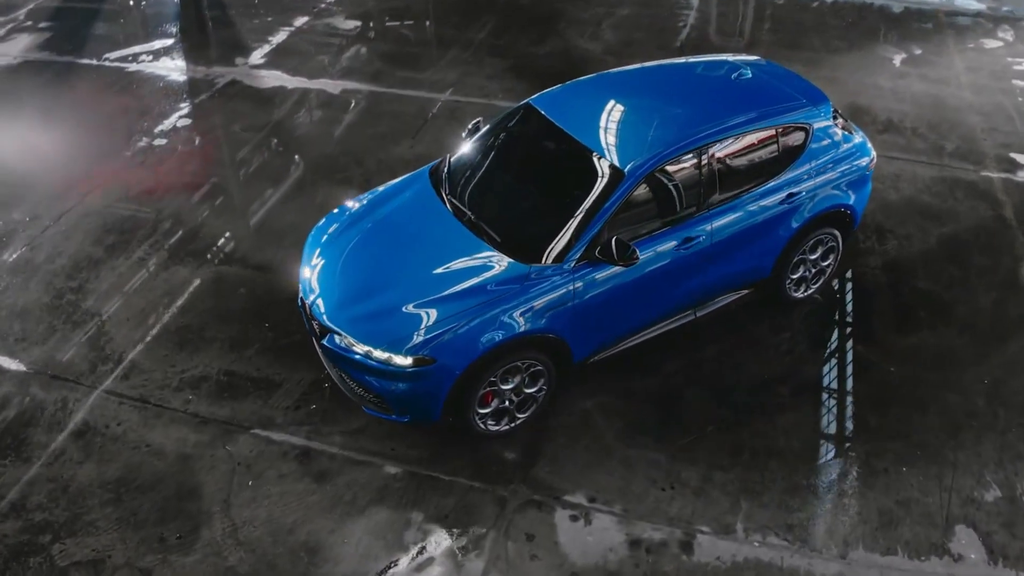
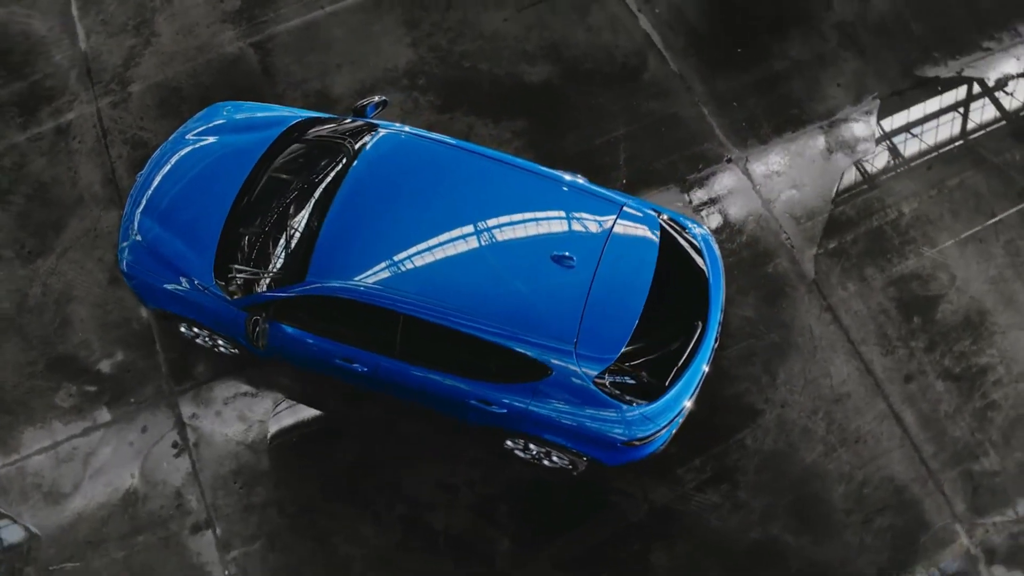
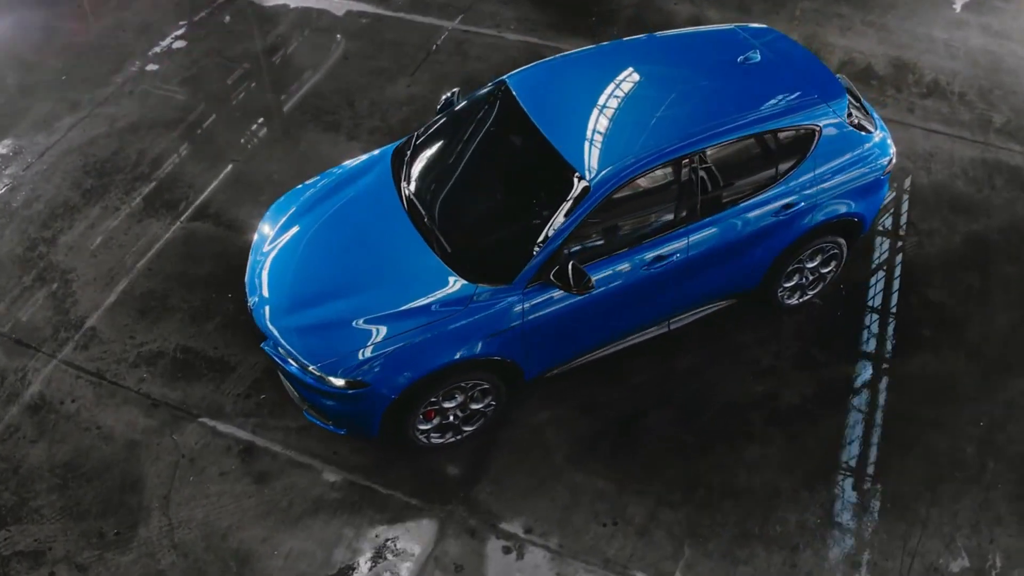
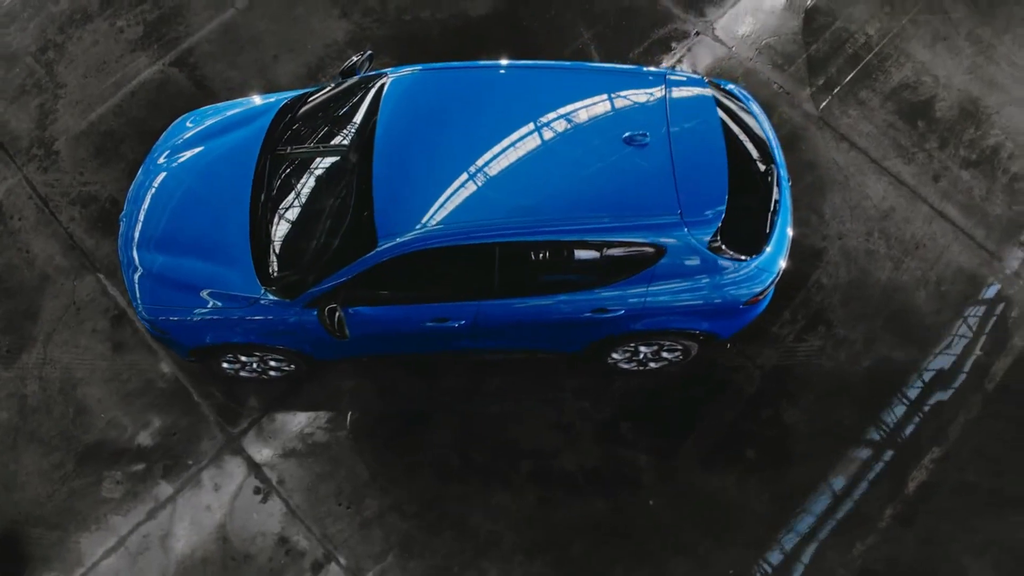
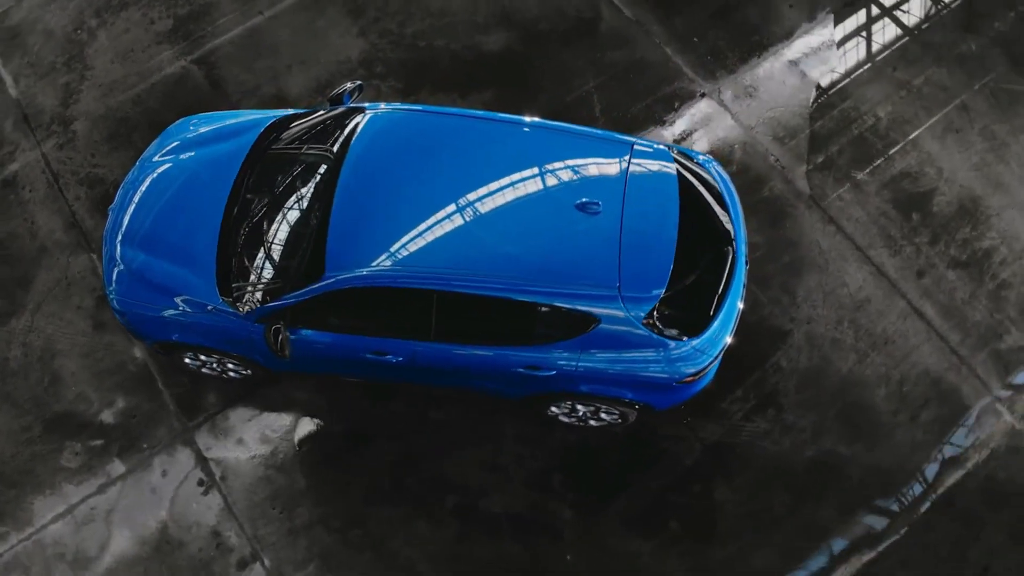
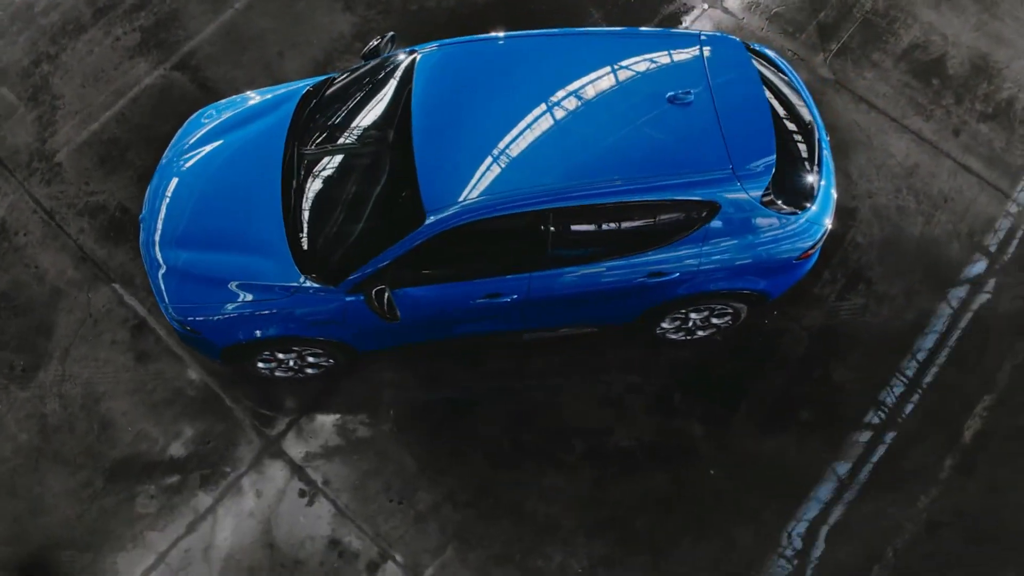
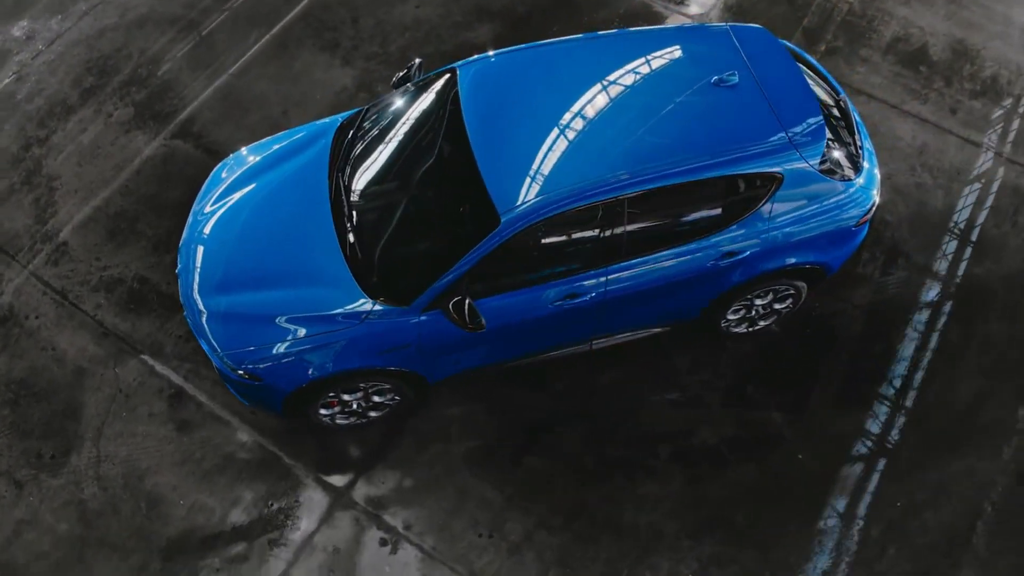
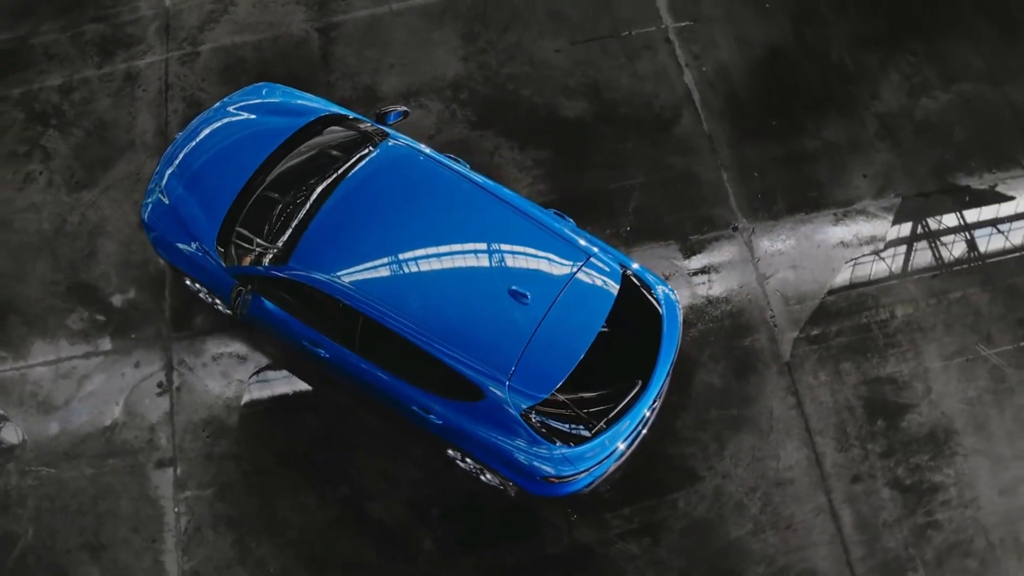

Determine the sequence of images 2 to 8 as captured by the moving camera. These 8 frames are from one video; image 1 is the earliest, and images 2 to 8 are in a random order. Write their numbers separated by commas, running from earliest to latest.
3, 7, 6, 4, 5, 2, 8
